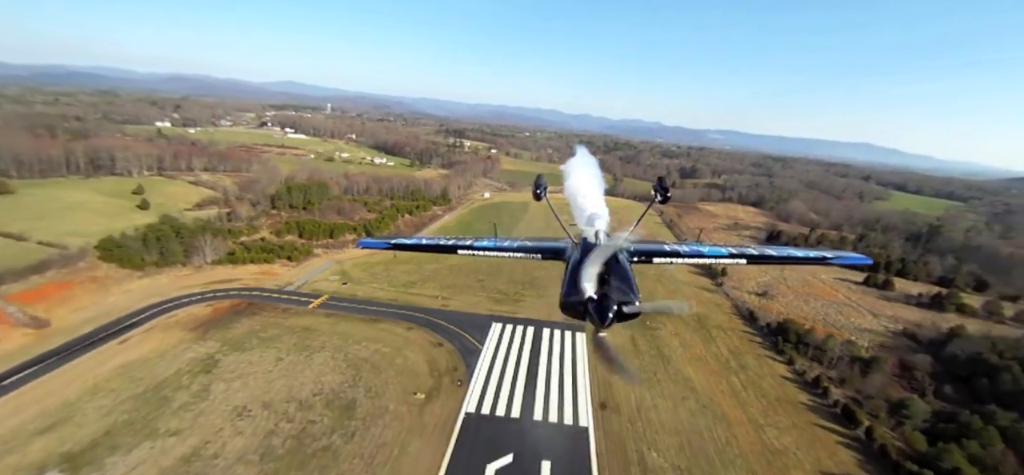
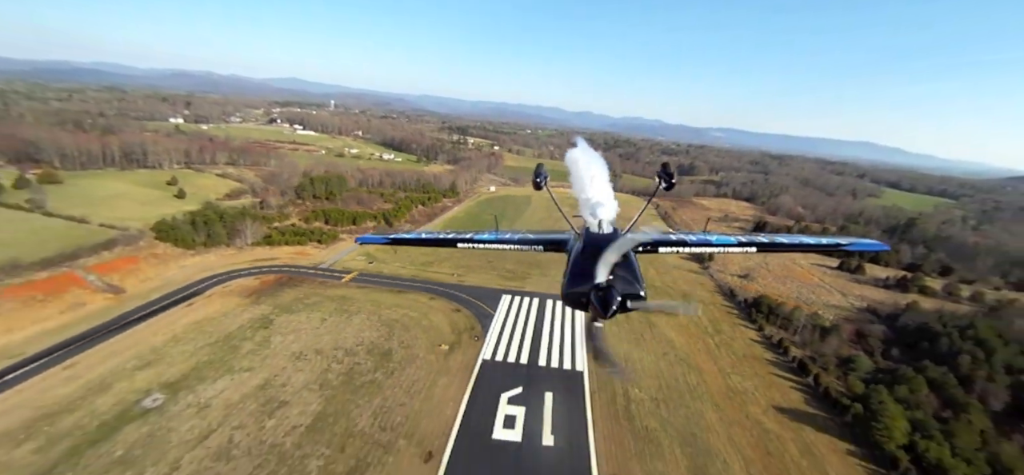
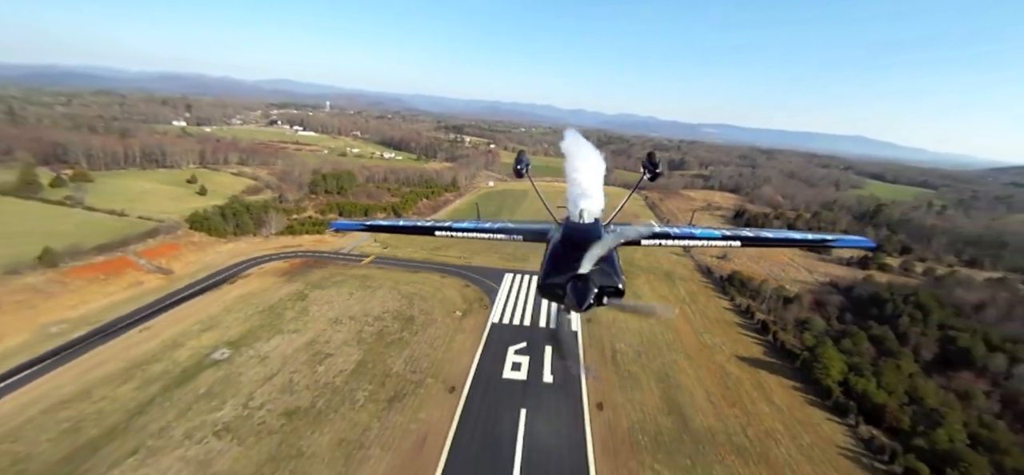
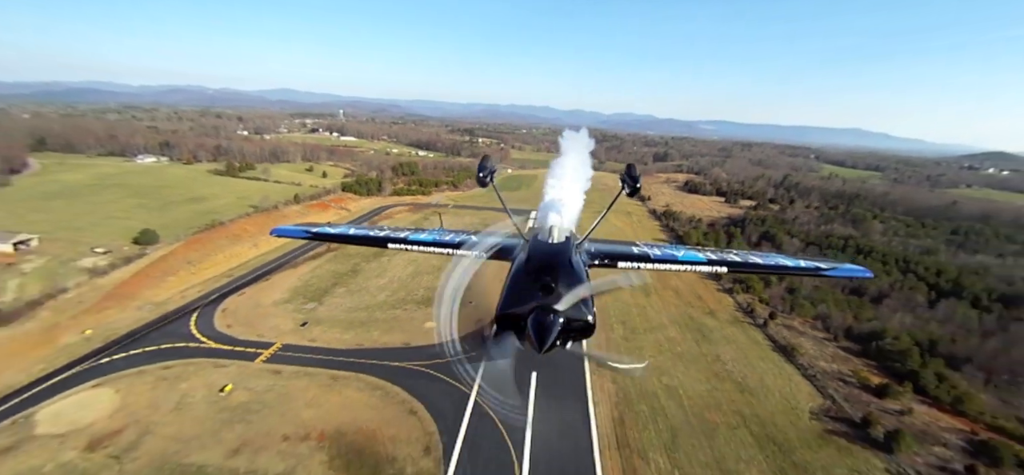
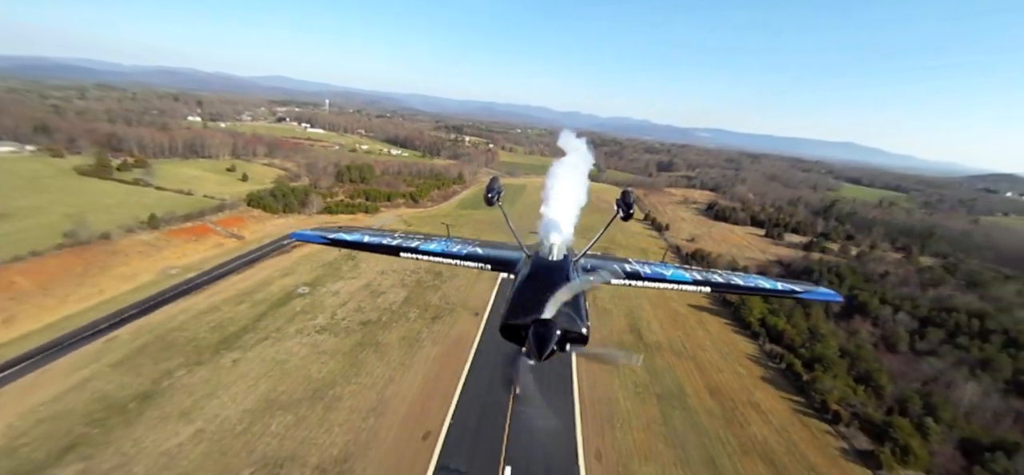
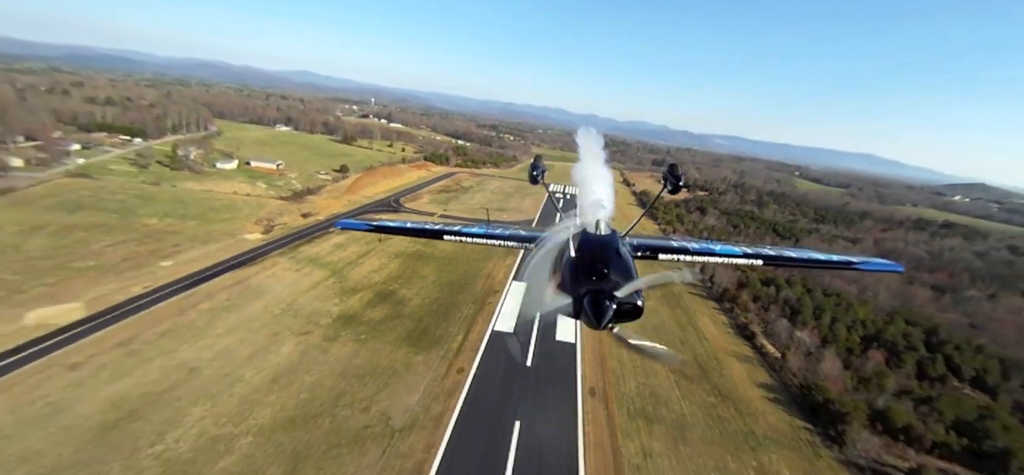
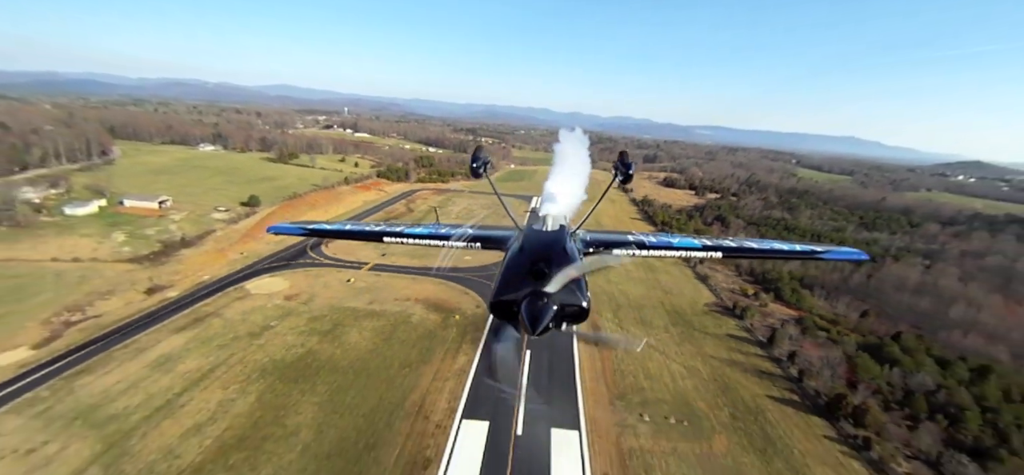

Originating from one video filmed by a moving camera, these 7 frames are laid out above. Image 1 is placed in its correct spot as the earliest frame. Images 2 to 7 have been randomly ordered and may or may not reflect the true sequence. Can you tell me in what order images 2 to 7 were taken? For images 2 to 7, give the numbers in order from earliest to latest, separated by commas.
2, 3, 5, 4, 7, 6
